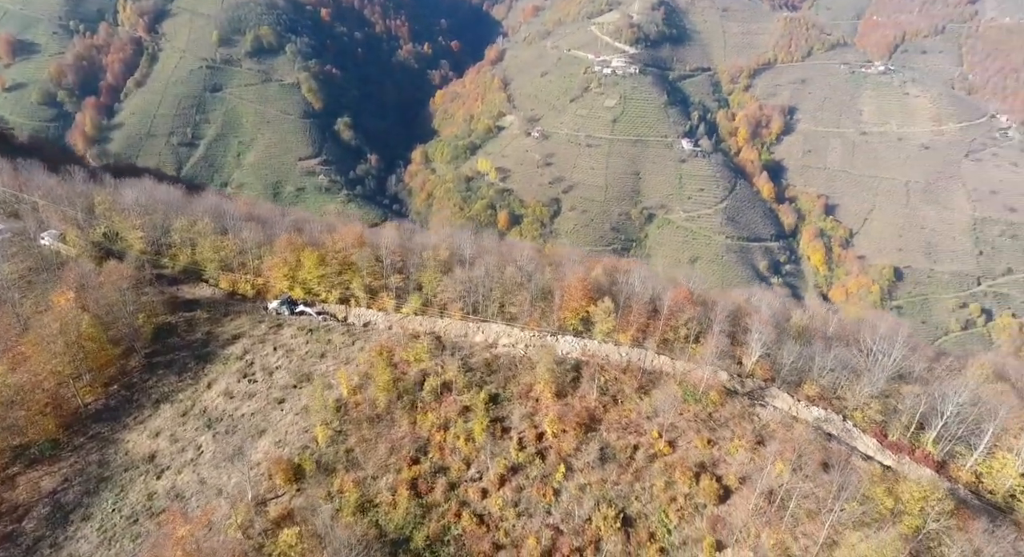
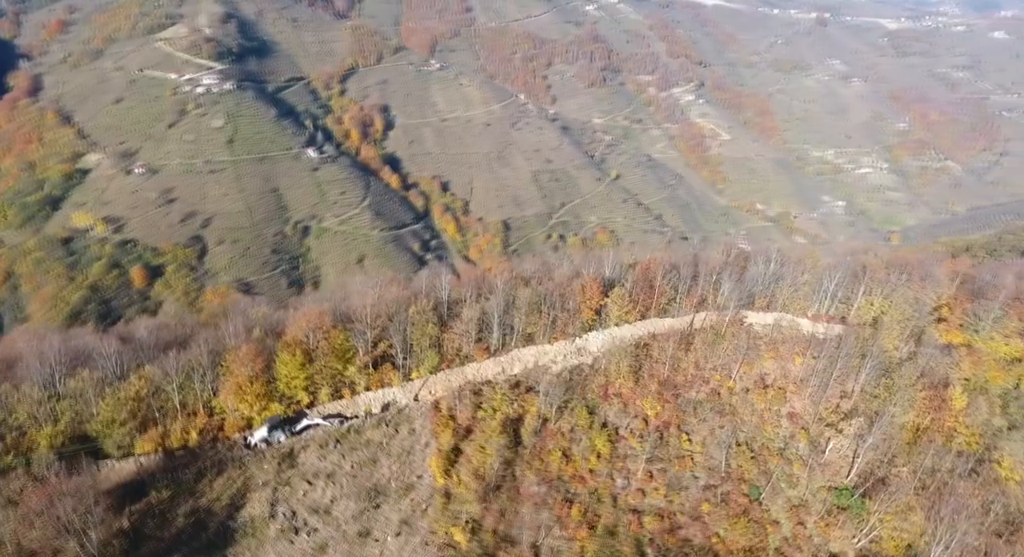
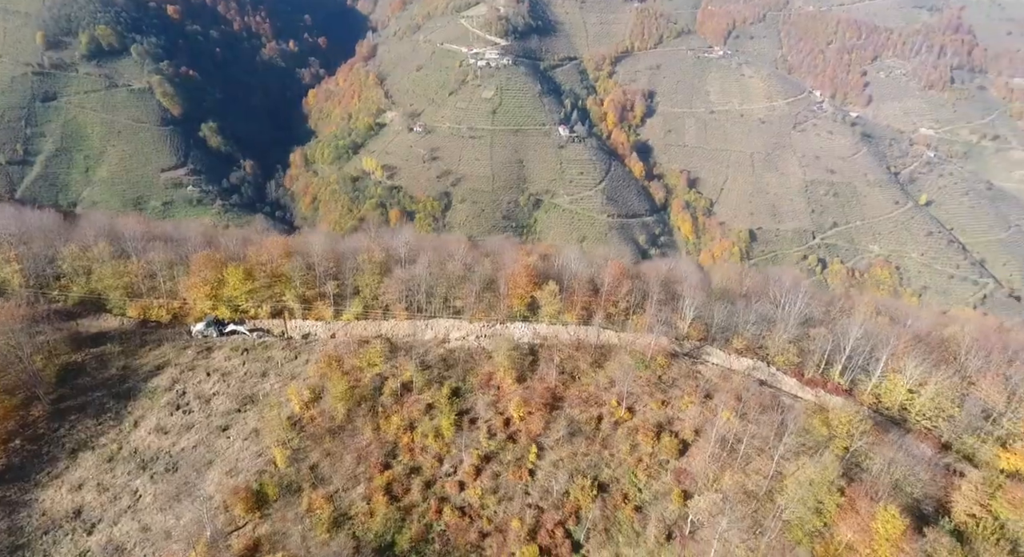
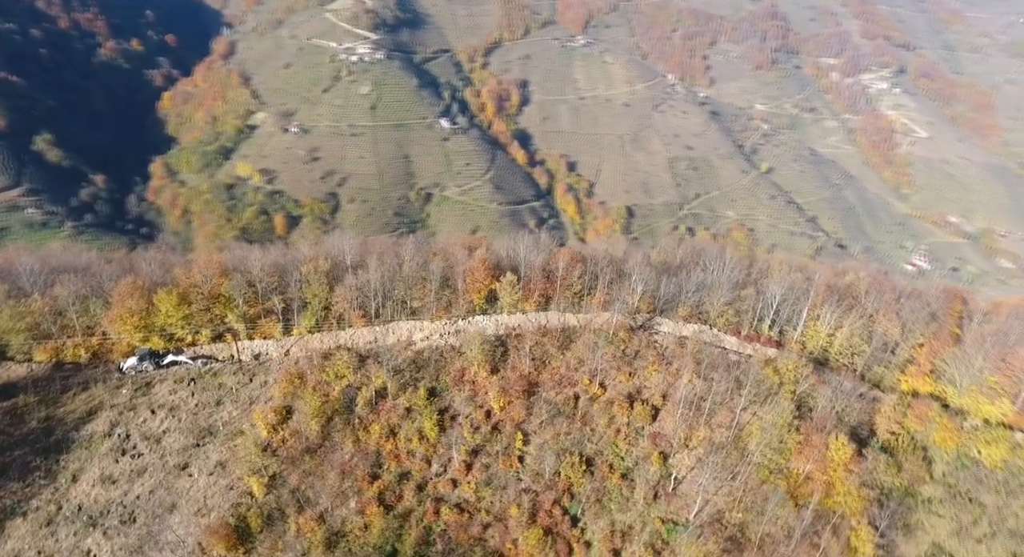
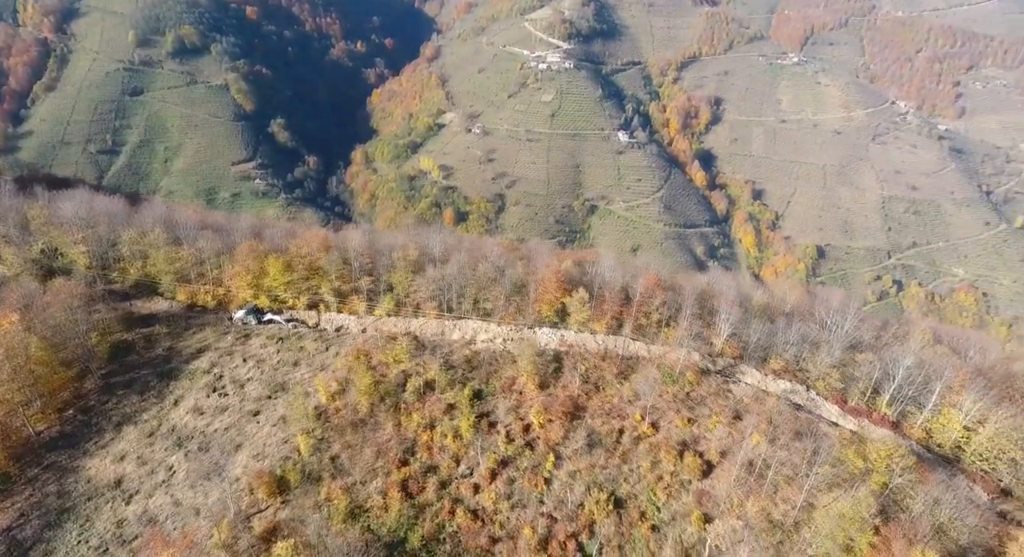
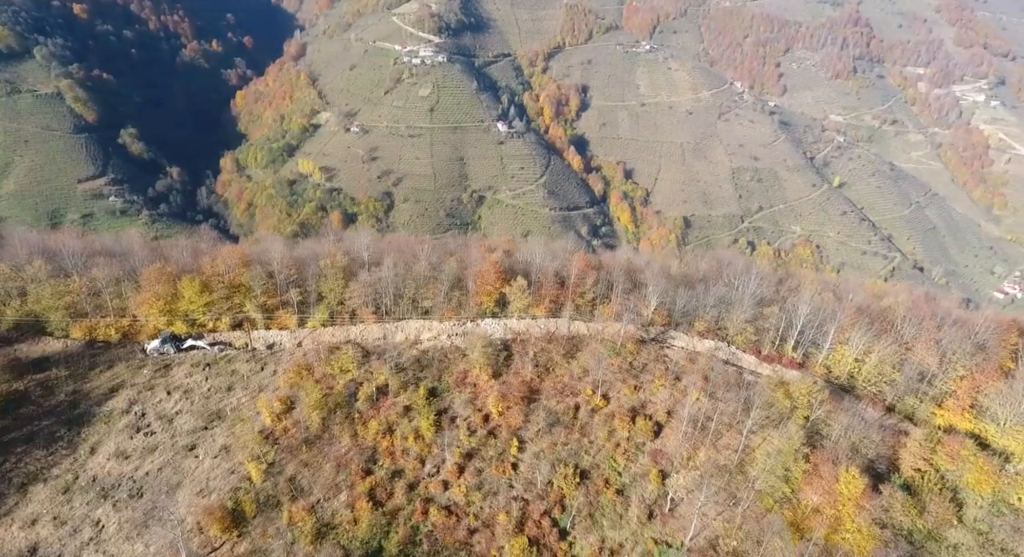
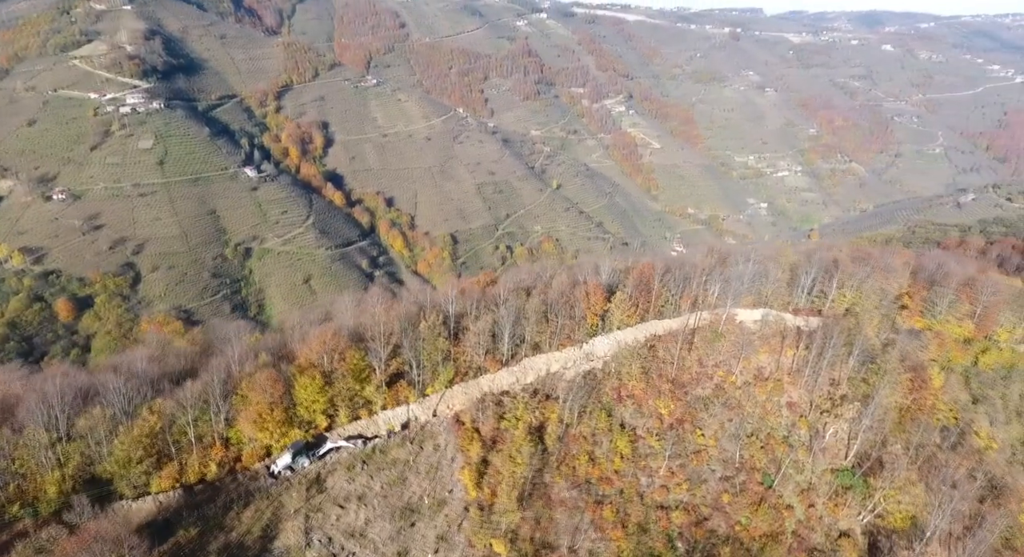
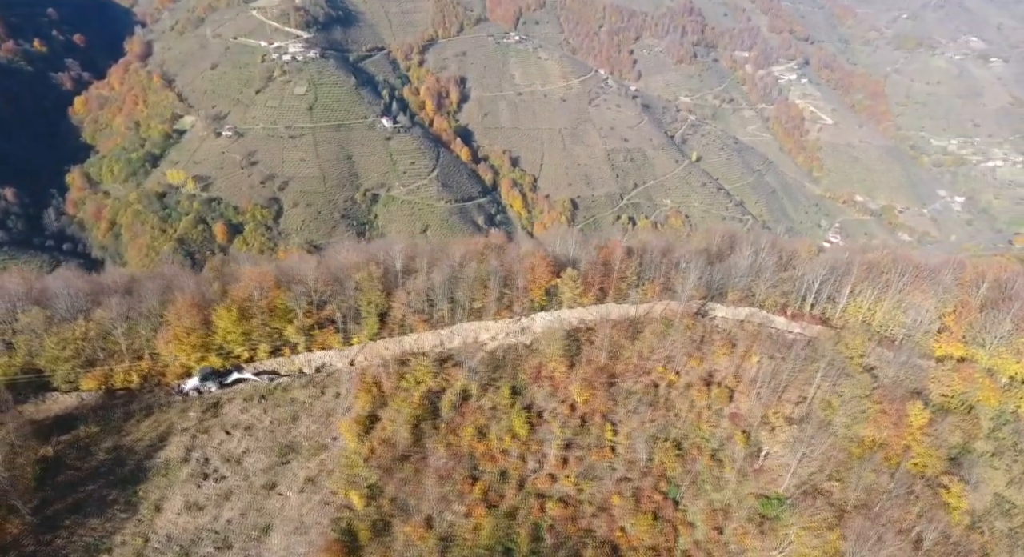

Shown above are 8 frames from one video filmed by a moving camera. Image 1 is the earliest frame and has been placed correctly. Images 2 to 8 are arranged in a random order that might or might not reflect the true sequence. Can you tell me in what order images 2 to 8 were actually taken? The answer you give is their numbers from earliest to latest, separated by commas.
5, 3, 6, 4, 8, 2, 7
